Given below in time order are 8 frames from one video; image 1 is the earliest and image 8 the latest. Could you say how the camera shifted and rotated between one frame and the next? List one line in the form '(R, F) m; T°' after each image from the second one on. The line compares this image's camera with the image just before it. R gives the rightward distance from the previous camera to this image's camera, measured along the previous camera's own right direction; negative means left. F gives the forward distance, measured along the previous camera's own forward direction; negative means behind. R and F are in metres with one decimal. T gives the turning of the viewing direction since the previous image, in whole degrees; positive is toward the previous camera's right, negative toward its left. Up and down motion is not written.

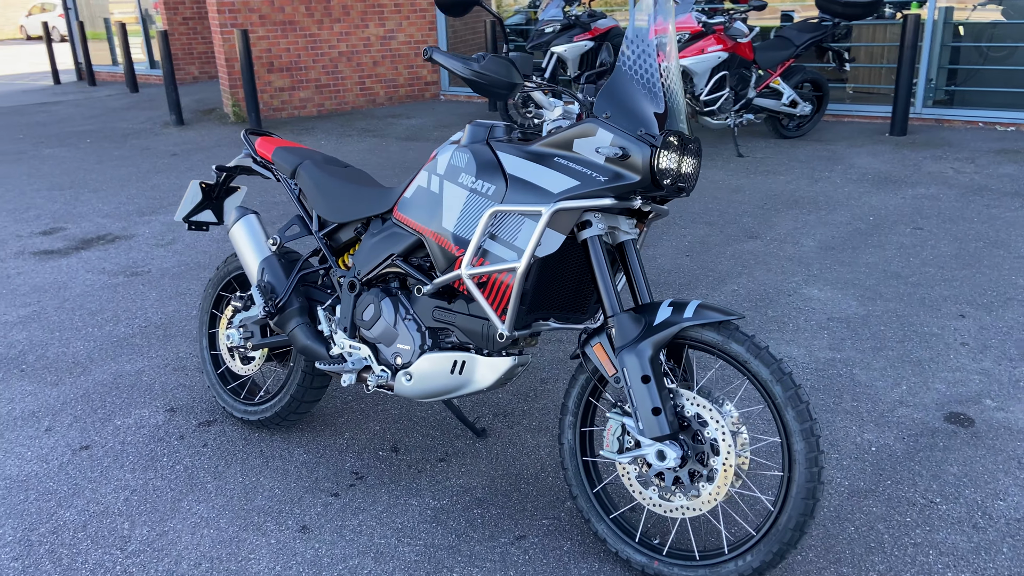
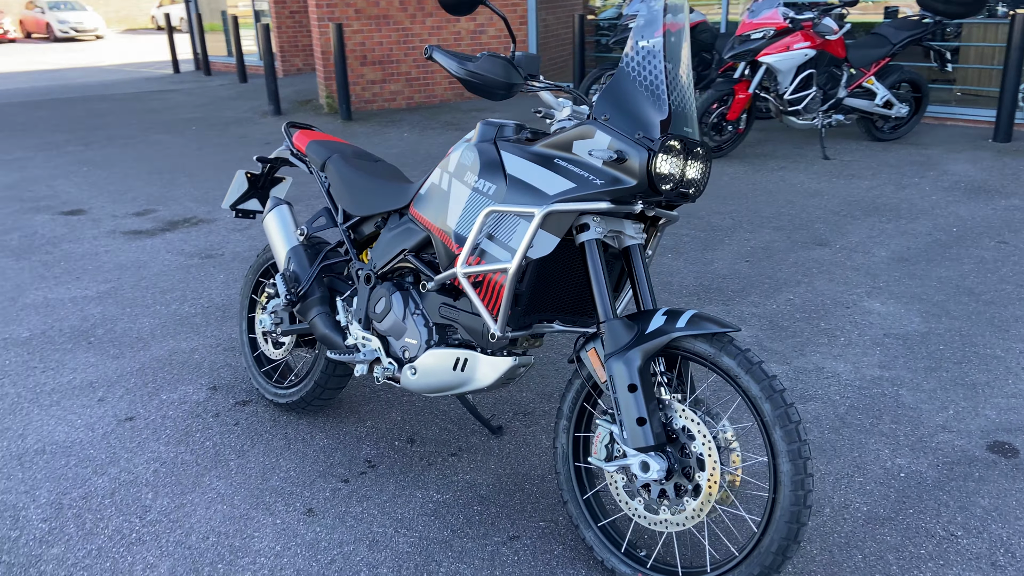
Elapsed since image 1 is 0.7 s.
(+0.3, 0.0) m; -7°
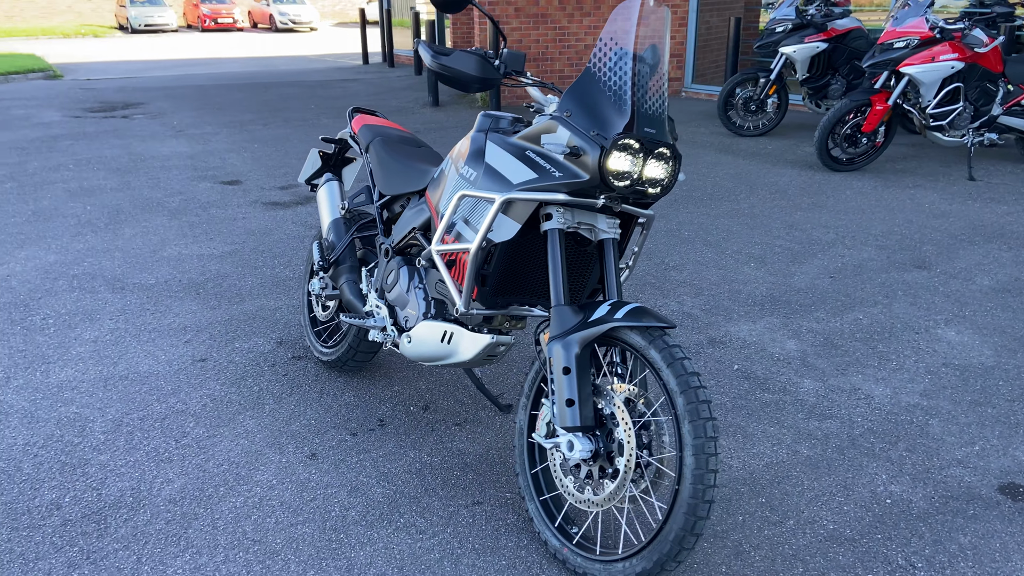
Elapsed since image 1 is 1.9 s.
(+0.7, -0.1) m; -12°
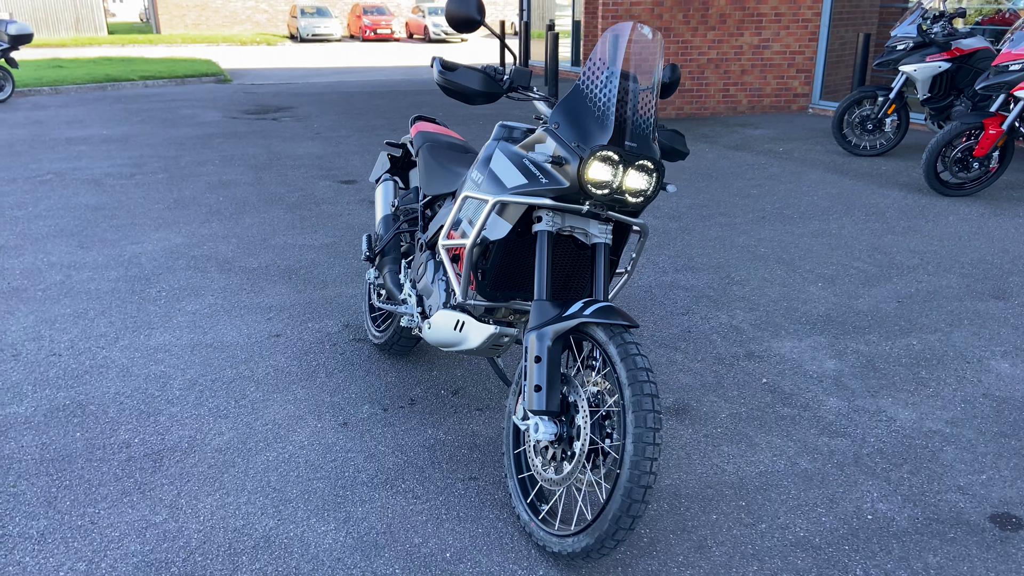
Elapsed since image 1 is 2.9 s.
(+0.5, -0.2) m; -10°
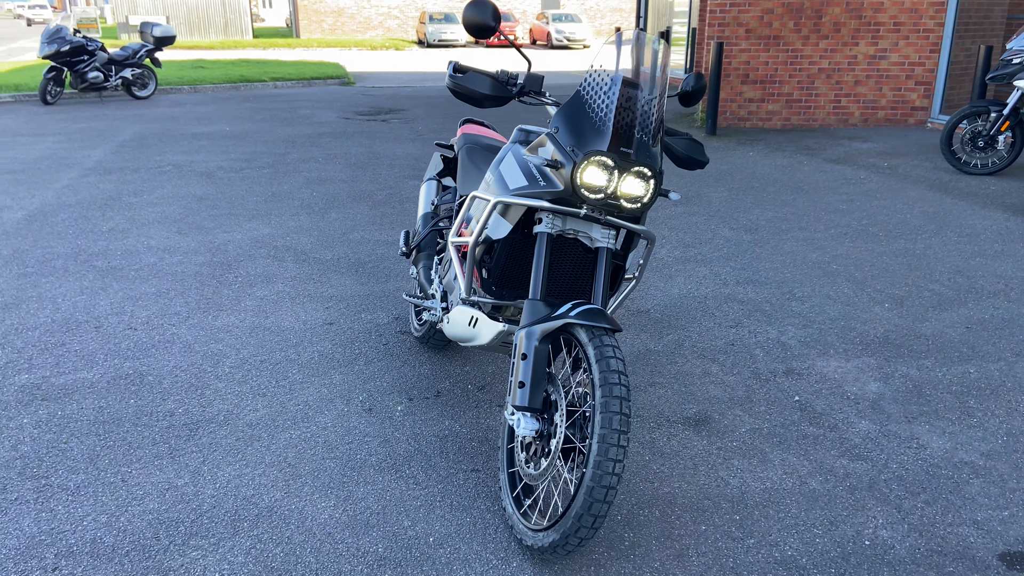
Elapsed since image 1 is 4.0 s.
(+0.4, -0.1) m; -8°
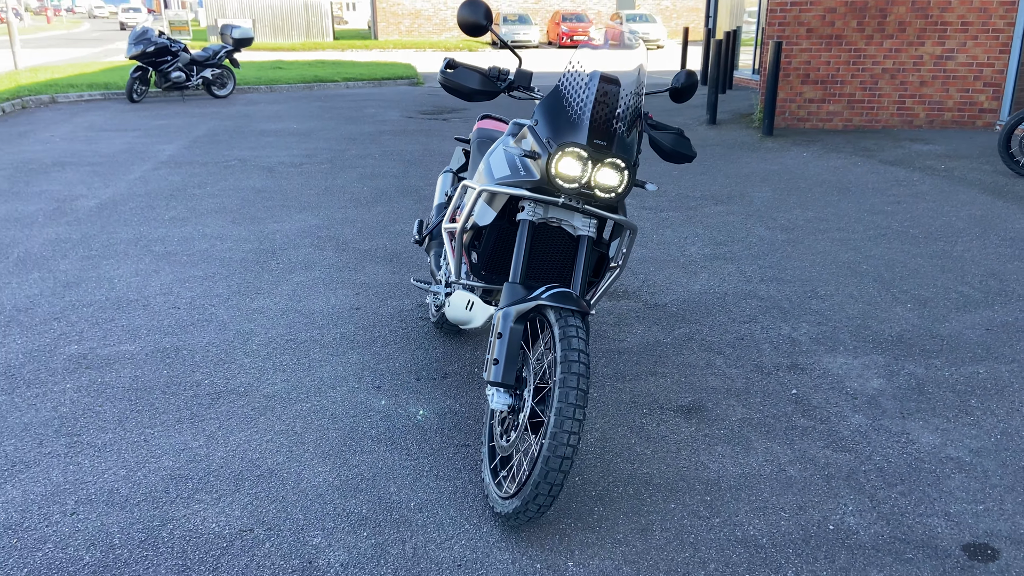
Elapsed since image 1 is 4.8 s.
(+0.3, -0.2) m; -5°
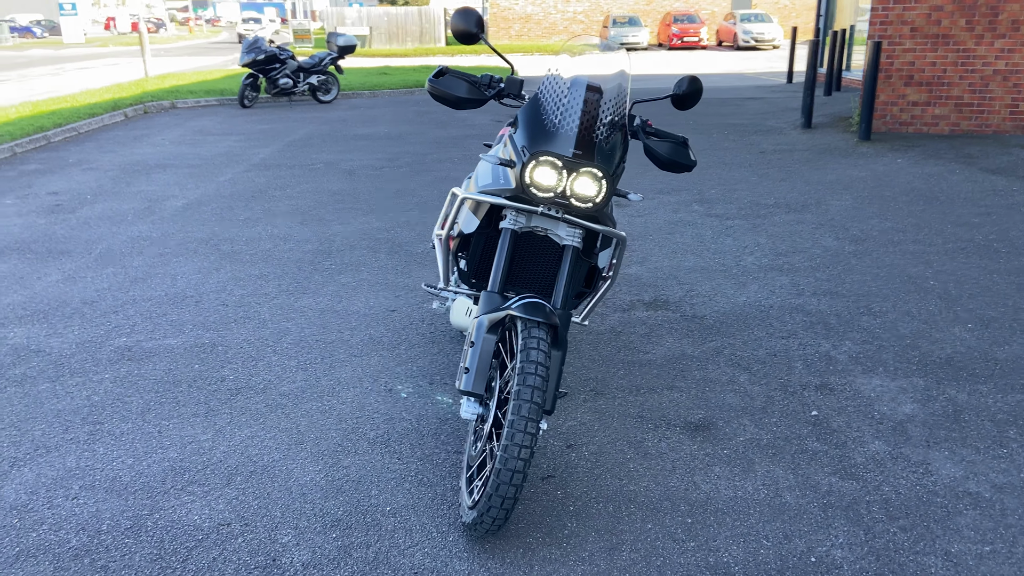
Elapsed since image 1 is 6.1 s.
(+0.5, +0.1) m; -8°
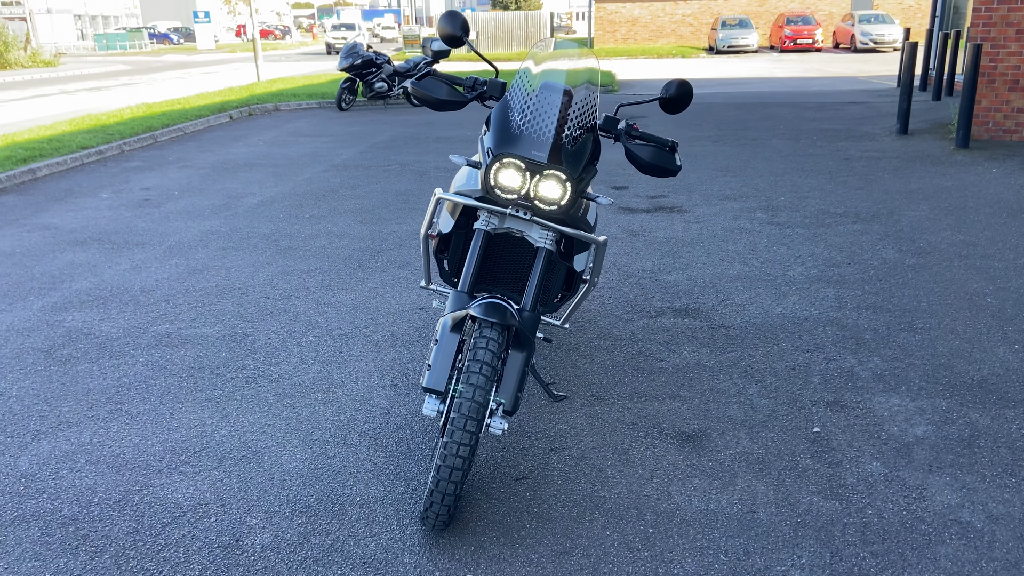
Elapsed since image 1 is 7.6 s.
(+0.5, 0.0) m; -7°
